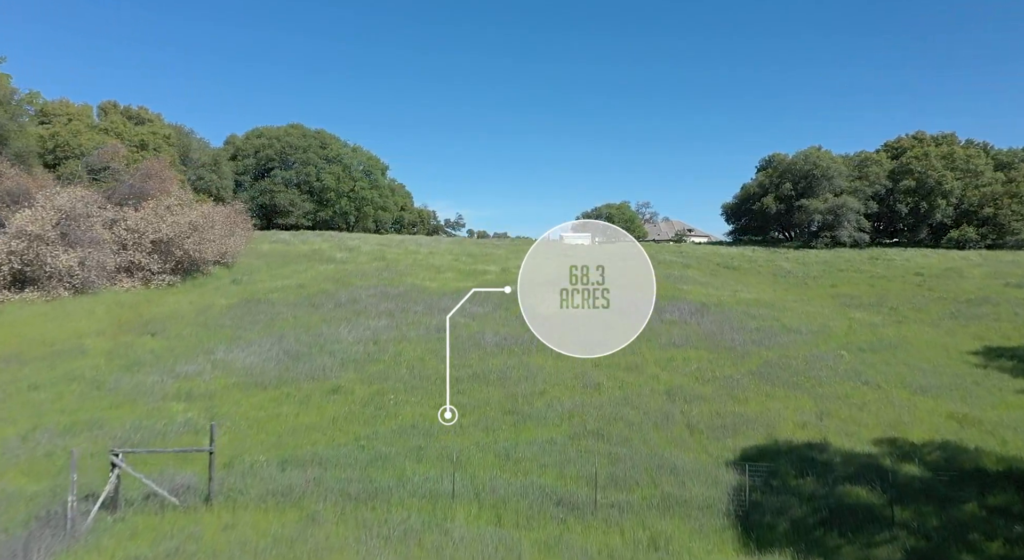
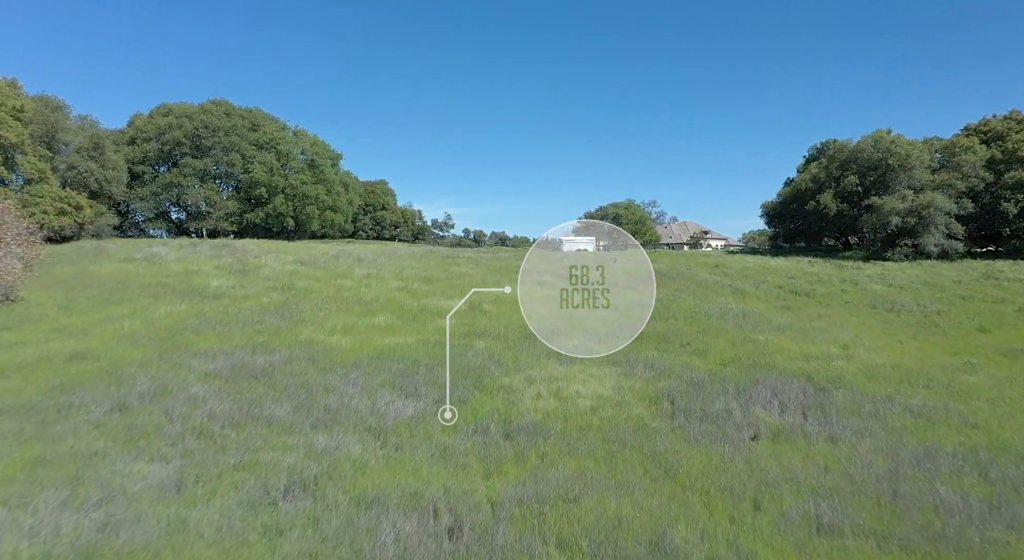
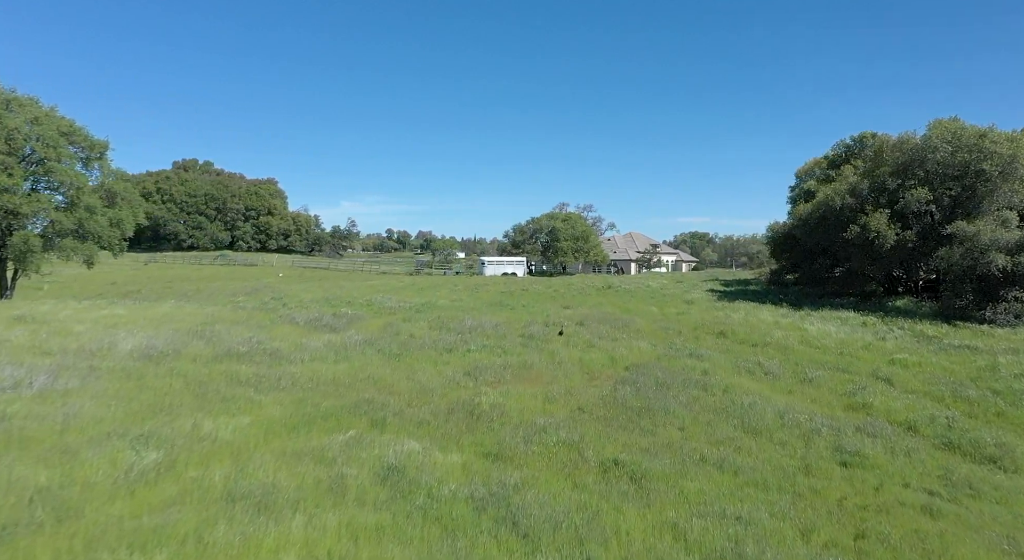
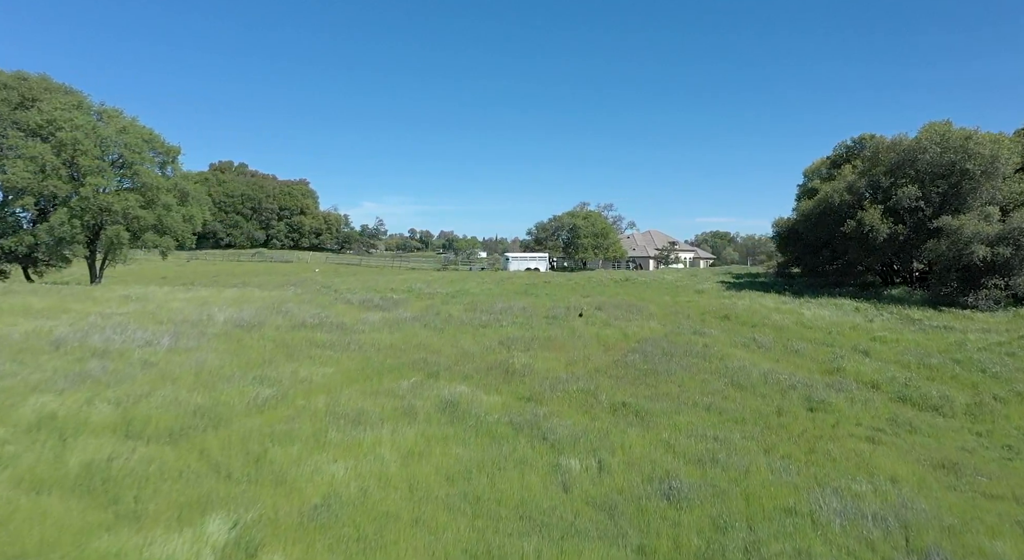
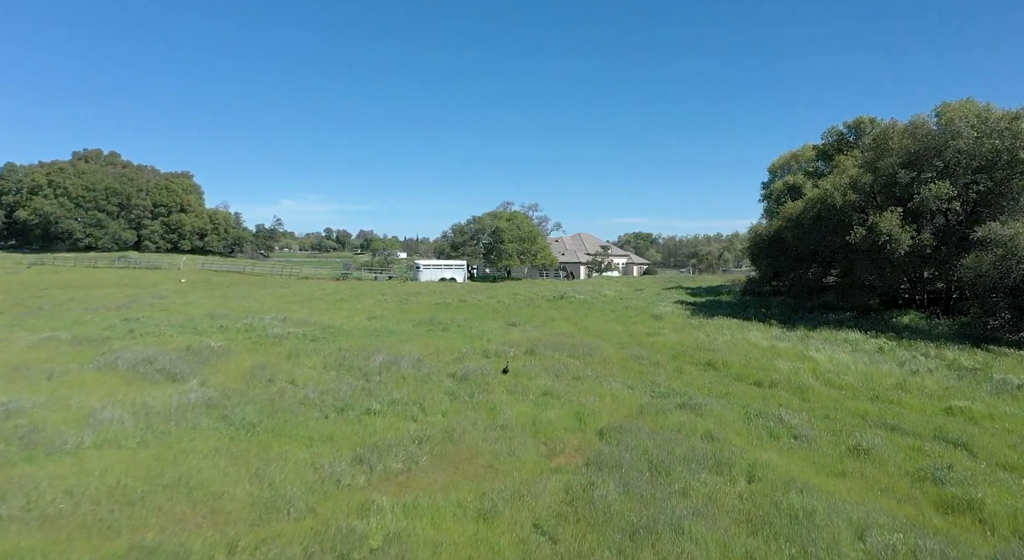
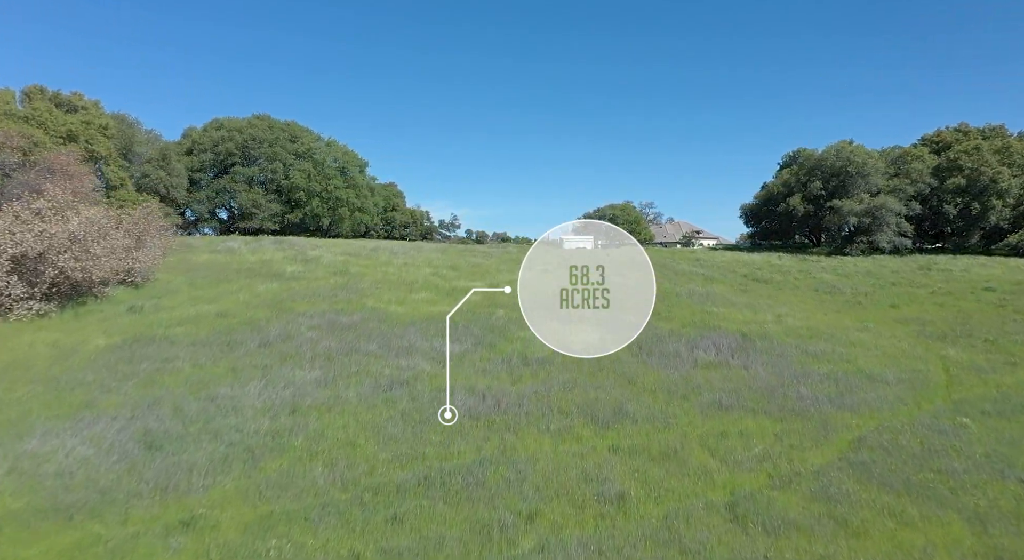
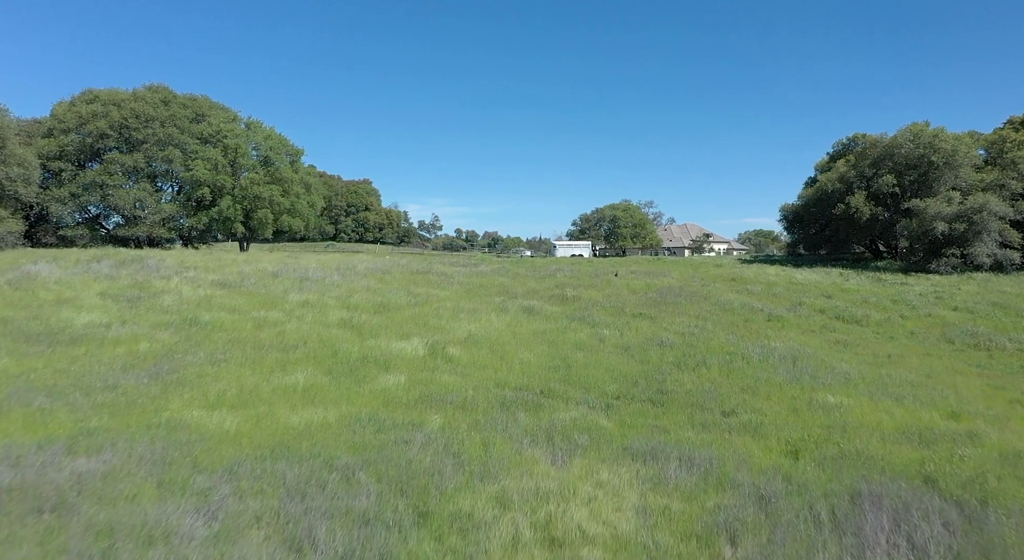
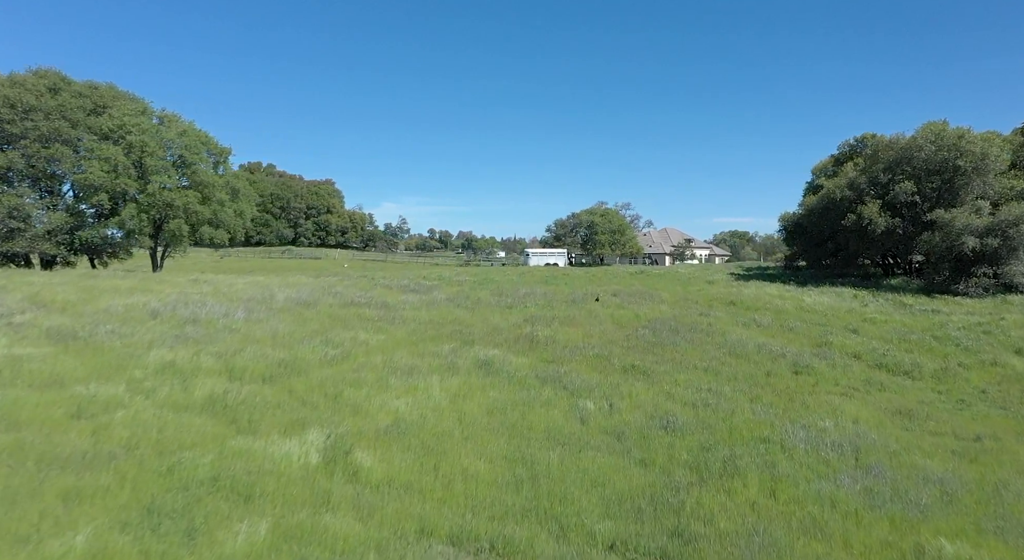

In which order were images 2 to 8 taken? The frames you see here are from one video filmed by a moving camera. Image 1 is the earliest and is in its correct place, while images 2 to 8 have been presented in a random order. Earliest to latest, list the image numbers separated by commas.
6, 2, 7, 8, 4, 3, 5
